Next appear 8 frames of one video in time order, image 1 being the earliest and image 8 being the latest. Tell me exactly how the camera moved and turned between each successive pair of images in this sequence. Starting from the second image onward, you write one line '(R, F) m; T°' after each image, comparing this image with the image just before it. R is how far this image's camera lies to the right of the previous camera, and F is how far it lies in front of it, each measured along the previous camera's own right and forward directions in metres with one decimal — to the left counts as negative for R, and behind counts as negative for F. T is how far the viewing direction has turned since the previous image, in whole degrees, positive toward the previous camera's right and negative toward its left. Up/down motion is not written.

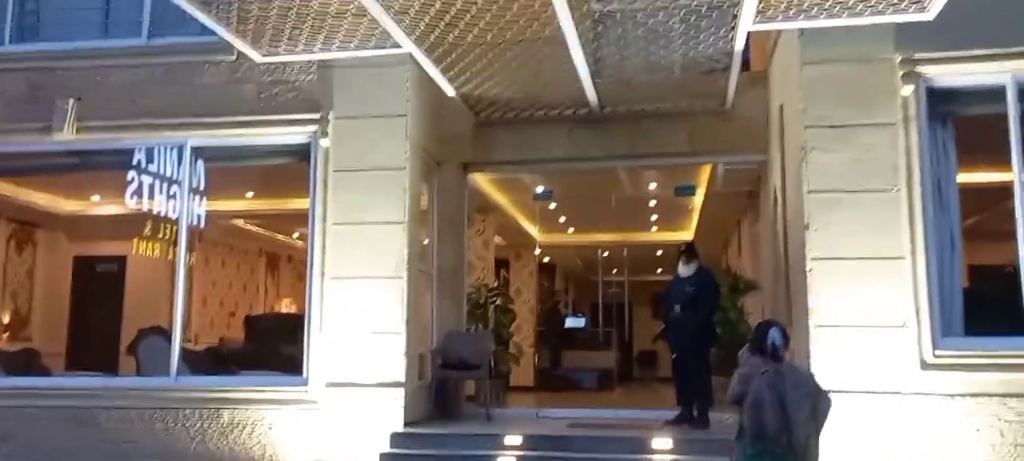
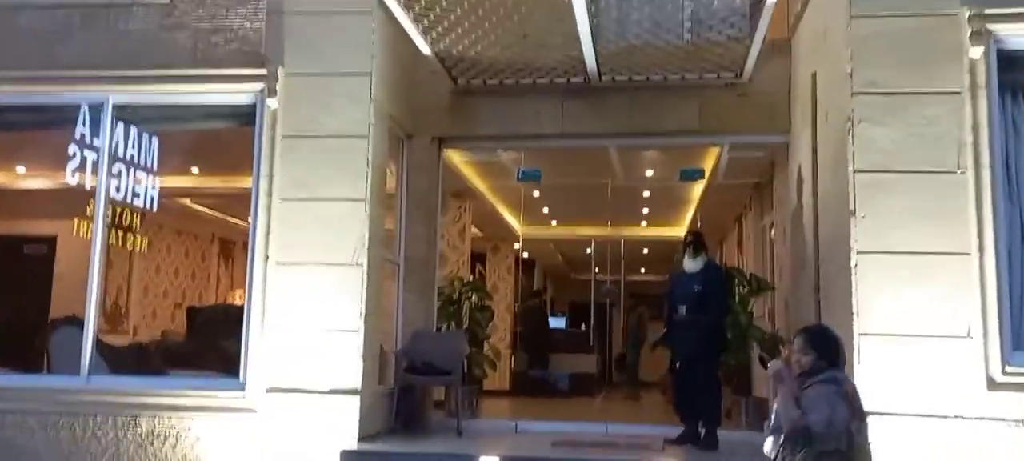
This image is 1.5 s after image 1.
(0.0, +1.0) m; +2°
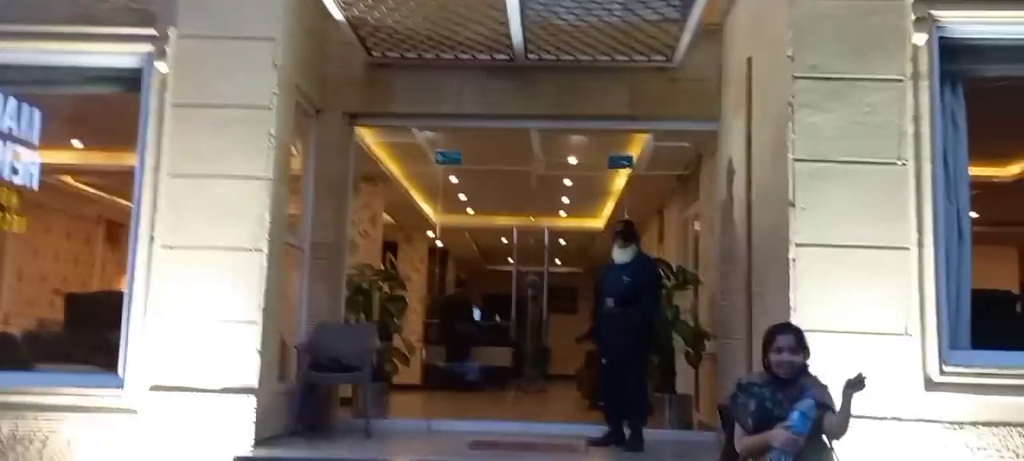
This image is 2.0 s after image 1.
(0.0, +0.4) m; +6°
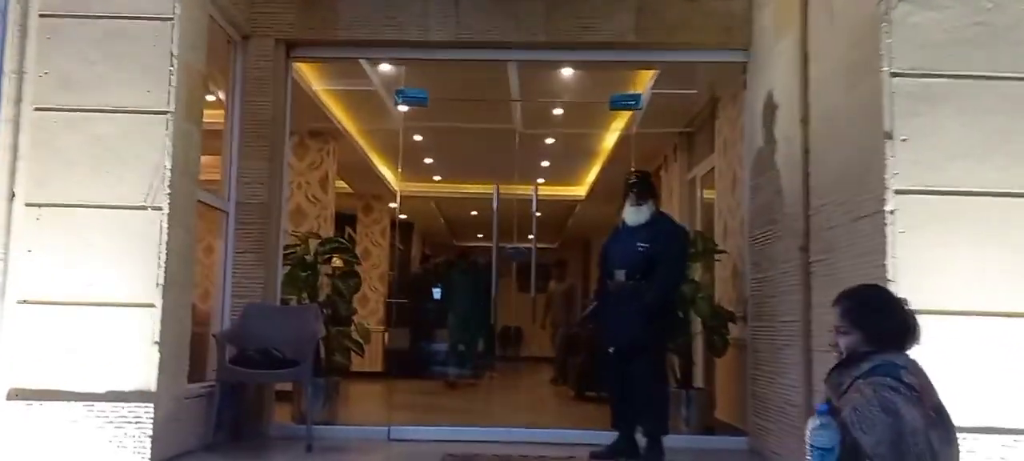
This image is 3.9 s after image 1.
(-0.1, +1.2) m; +2°
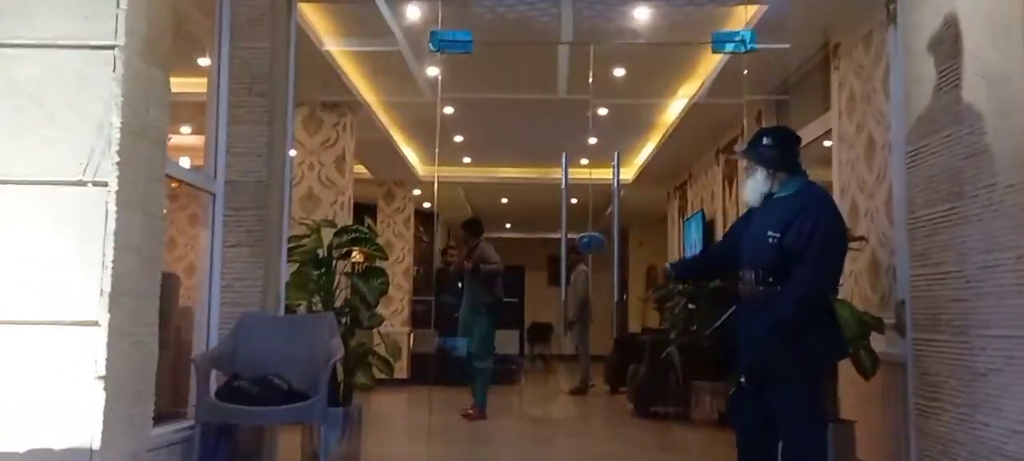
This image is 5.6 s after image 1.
(-0.3, +1.2) m; -1°
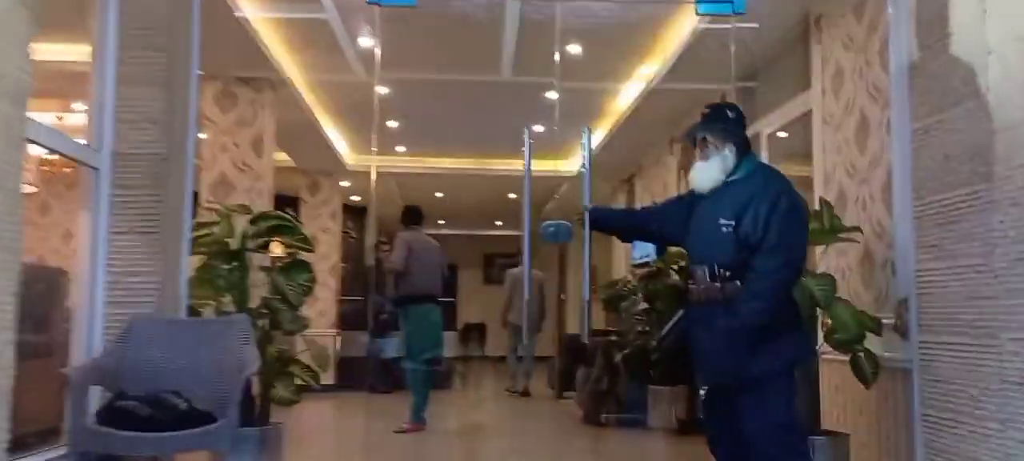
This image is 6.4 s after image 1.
(-0.1, +0.6) m; +5°
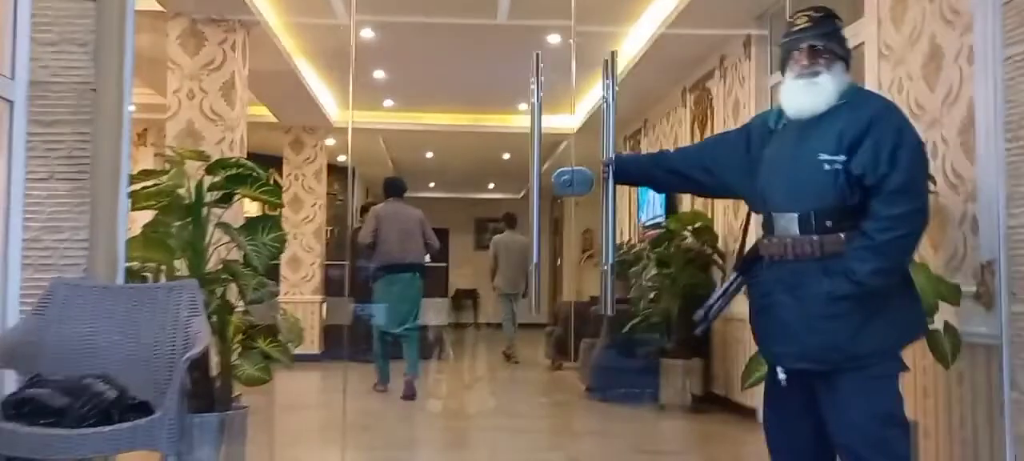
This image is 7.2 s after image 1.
(-0.1, +0.5) m; +1°
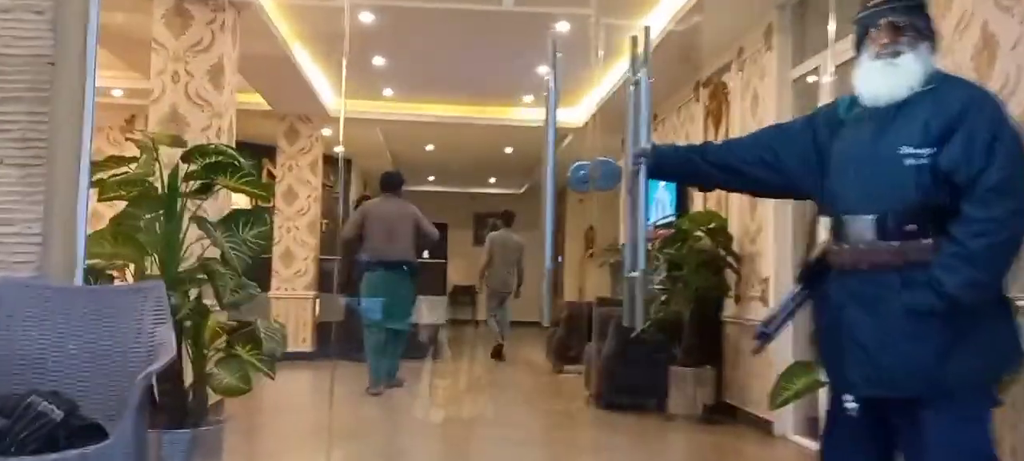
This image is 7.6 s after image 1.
(0.0, +0.3) m; 0°
